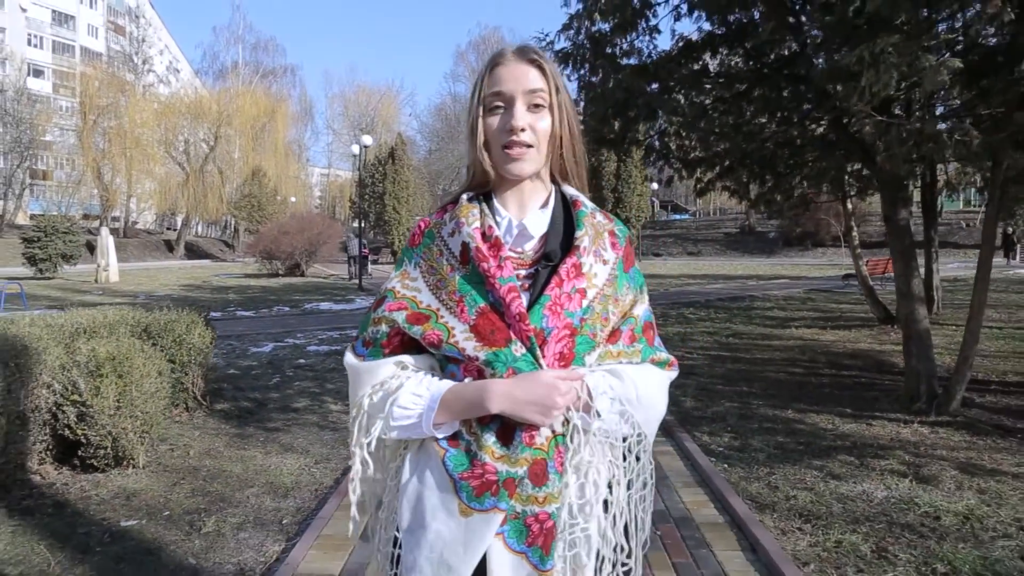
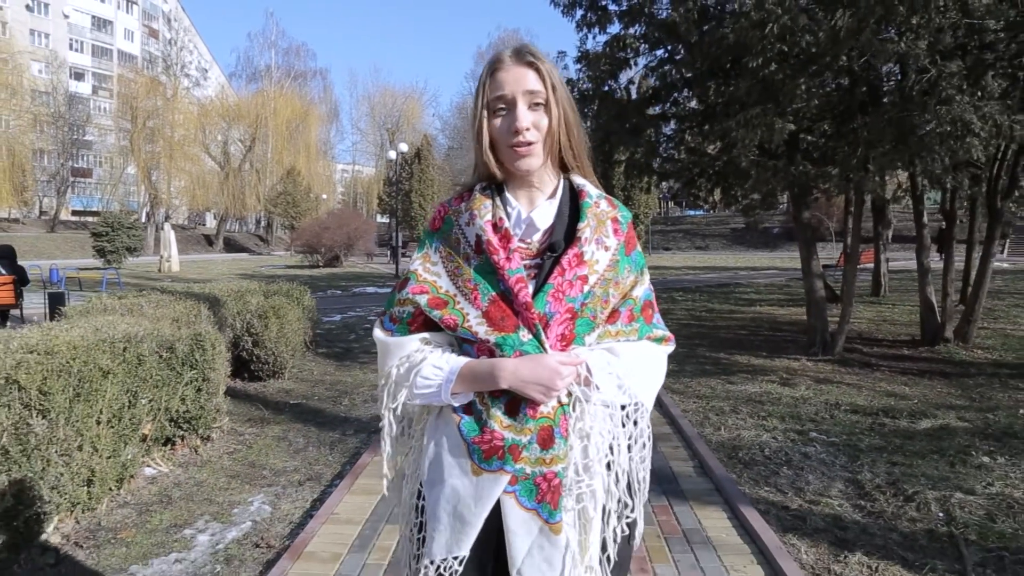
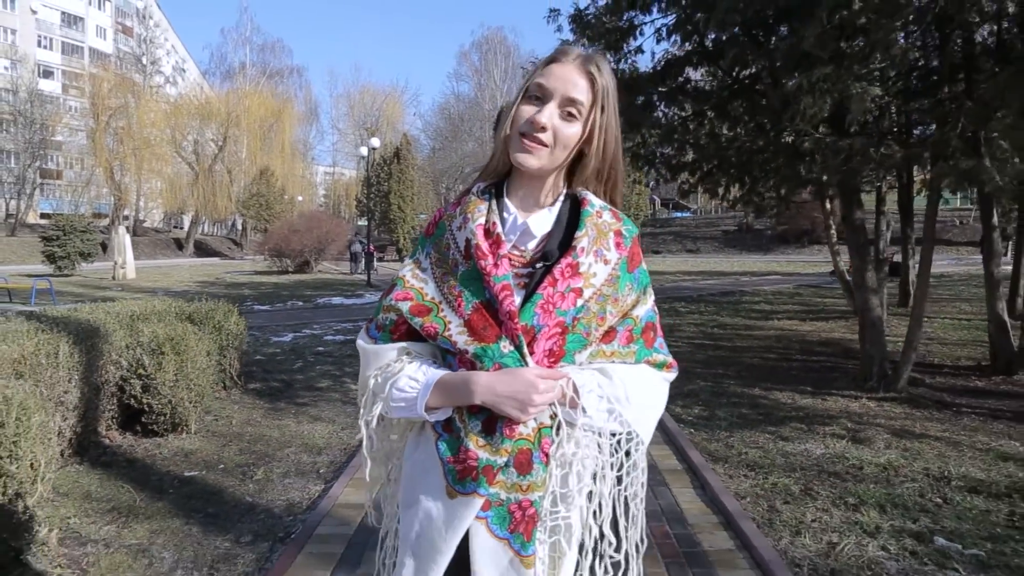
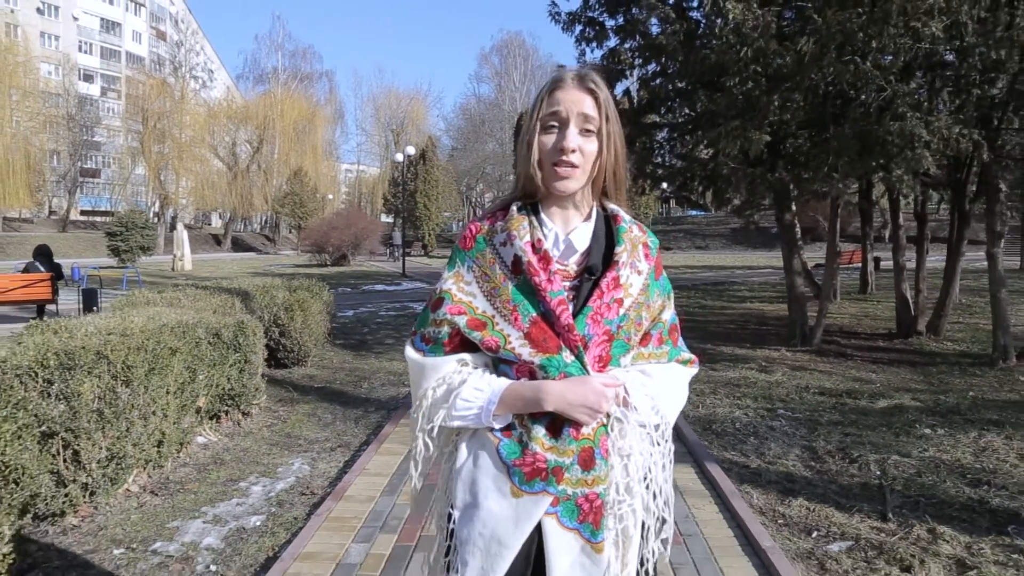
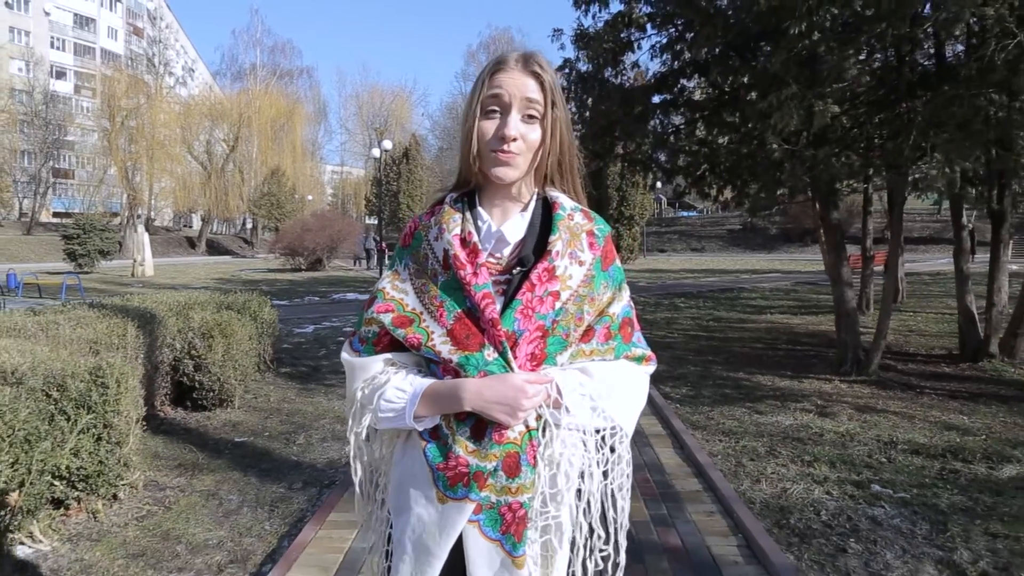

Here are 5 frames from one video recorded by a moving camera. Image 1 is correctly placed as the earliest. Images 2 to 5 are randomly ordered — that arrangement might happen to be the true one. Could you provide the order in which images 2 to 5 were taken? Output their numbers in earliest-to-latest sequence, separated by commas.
3, 5, 2, 4
